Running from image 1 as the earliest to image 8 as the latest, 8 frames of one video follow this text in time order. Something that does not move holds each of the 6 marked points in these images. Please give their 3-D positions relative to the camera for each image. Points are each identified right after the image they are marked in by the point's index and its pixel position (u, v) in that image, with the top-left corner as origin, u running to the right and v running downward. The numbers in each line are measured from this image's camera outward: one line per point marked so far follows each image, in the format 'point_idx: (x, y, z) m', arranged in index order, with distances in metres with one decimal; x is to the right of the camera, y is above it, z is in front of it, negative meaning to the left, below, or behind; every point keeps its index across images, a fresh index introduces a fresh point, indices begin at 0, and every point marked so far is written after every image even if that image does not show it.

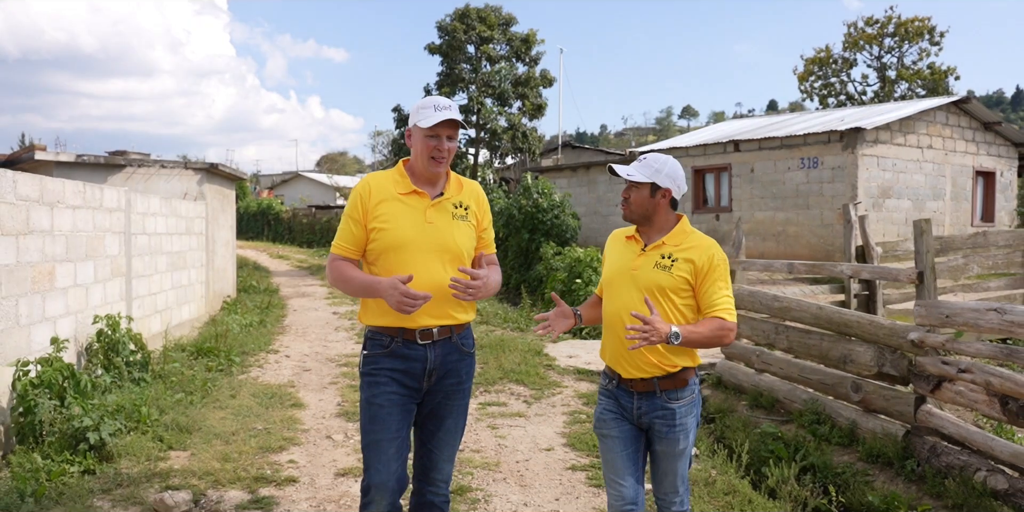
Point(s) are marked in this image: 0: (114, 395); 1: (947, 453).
0: (-3.0, -1.0, +5.7) m
1: (+2.7, -1.2, +4.6) m
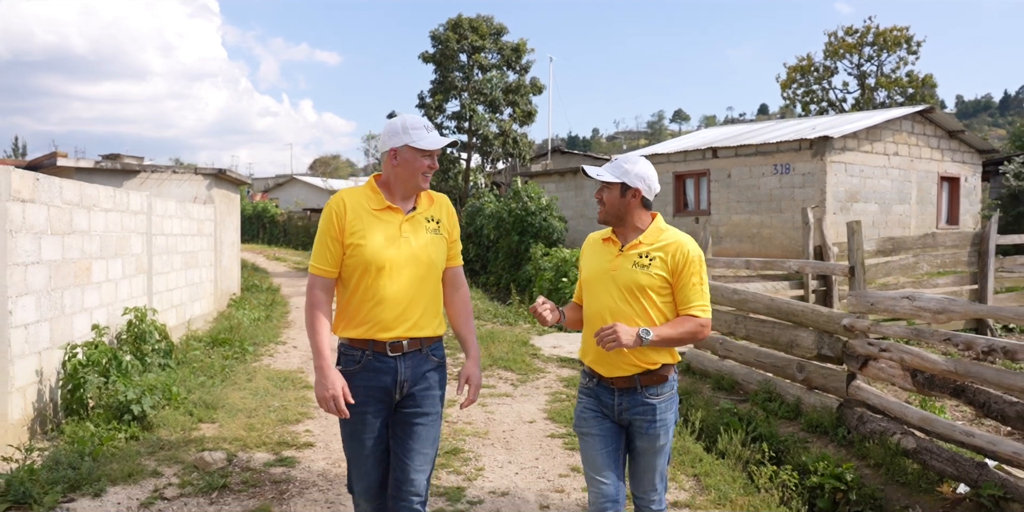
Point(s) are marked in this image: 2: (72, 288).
0: (-3.1, -1.0, +6.4) m
1: (+2.6, -1.2, +5.4) m
2: (-3.7, -0.3, +6.3) m
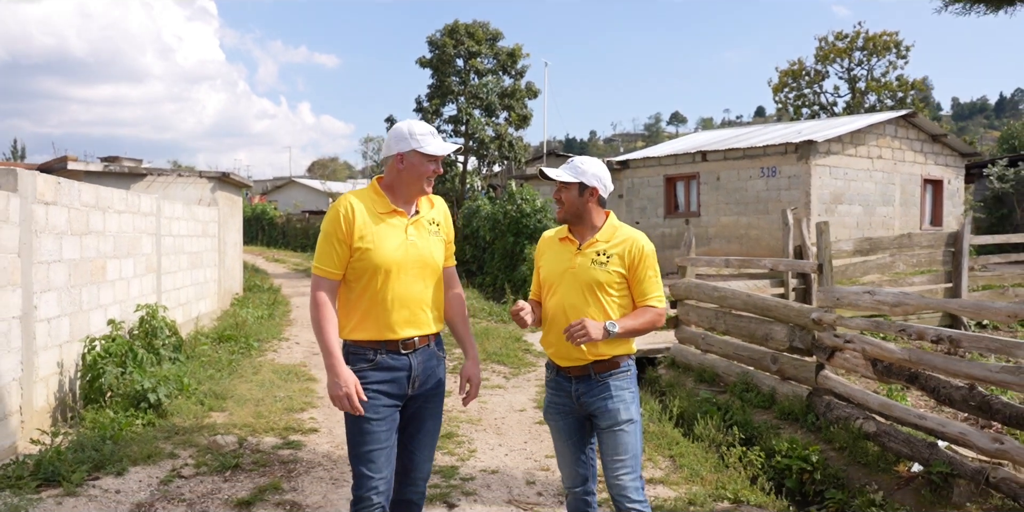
0: (-3.1, -1.0, +6.8) m
1: (+2.5, -1.2, +5.8) m
2: (-3.8, -0.3, +6.7) m
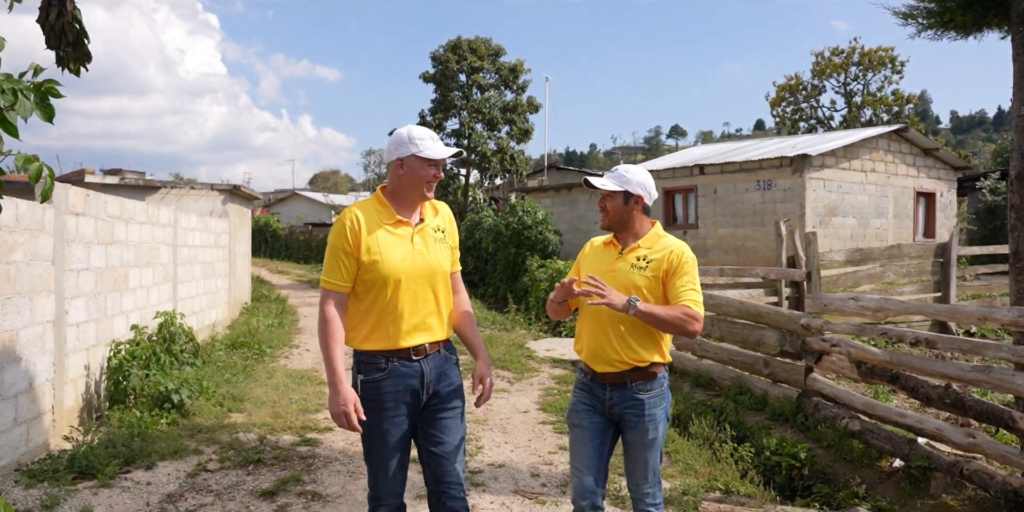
0: (-3.1, -1.1, +7.1) m
1: (+2.6, -1.2, +6.2) m
2: (-3.7, -0.3, +7.0) m
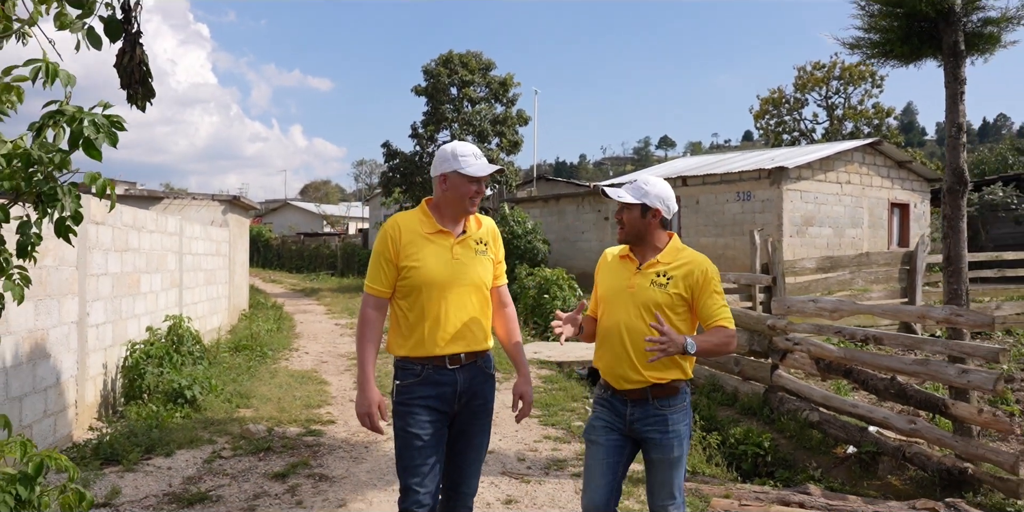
0: (-3.2, -1.2, +7.6) m
1: (+2.5, -1.3, +6.7) m
2: (-3.8, -0.4, +7.5) m
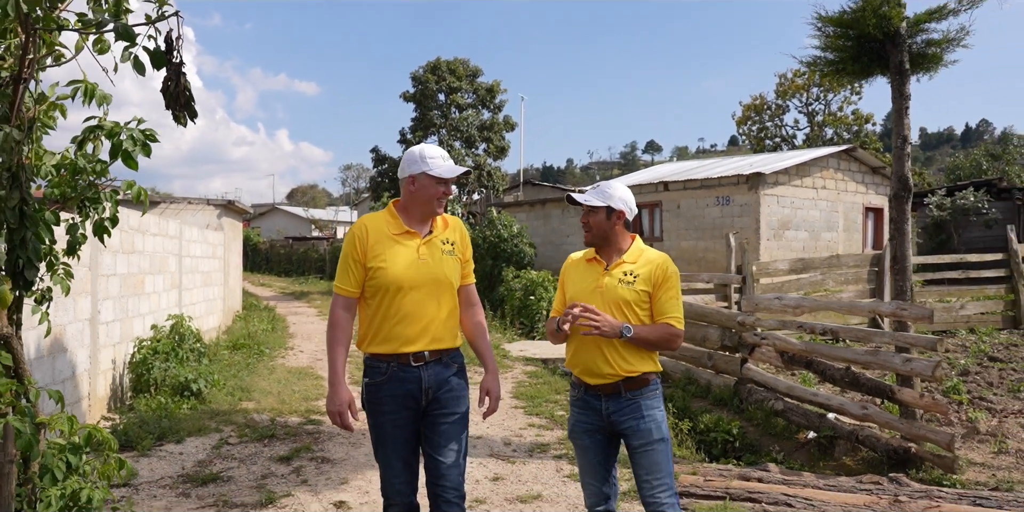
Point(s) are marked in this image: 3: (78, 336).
0: (-3.4, -1.2, +8.0) m
1: (+2.3, -1.3, +7.2) m
2: (-4.0, -0.4, +7.9) m
3: (-3.7, -0.7, +6.4) m
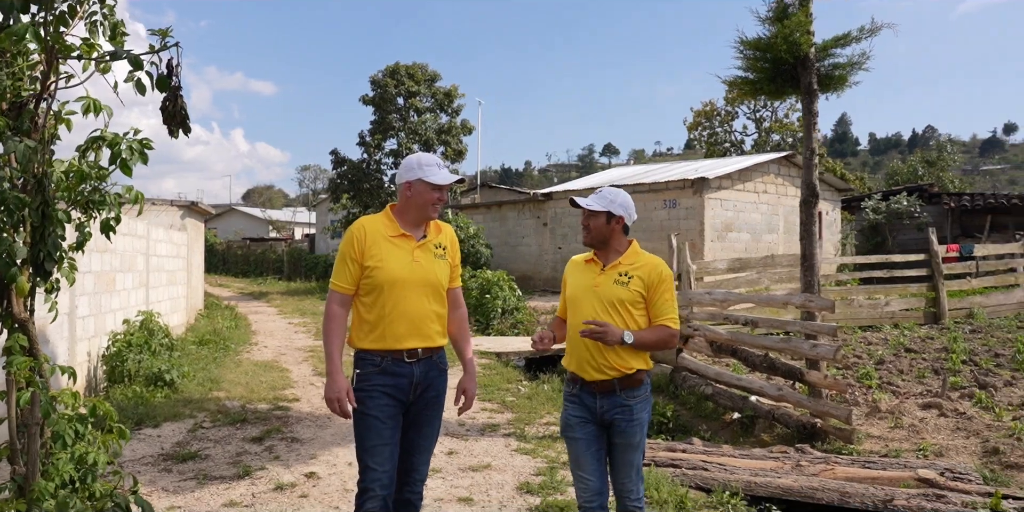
0: (-3.9, -1.2, +8.4) m
1: (+1.9, -1.3, +7.9) m
2: (-4.5, -0.4, +8.3) m
3: (-4.1, -0.7, +6.8) m
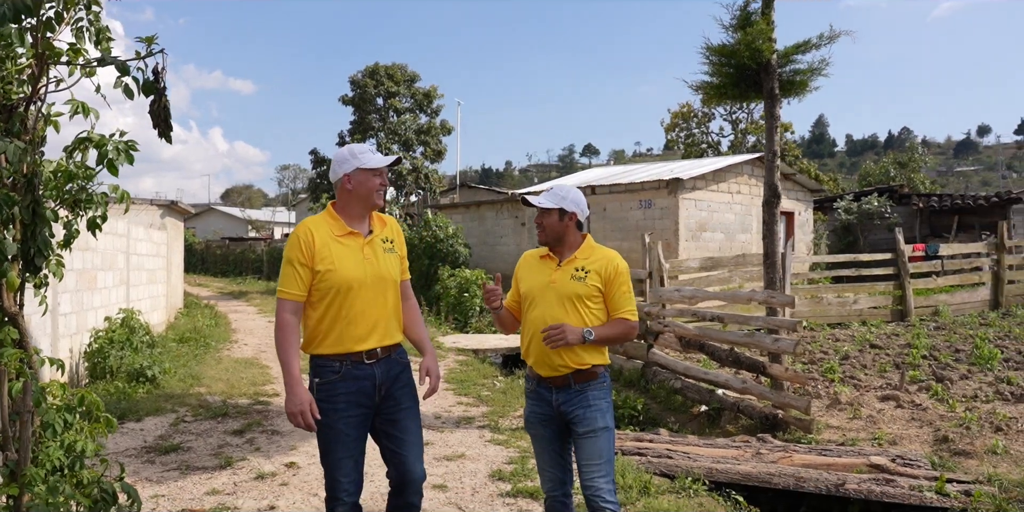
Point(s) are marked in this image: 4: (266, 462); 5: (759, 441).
0: (-4.1, -1.1, +8.5) m
1: (+1.6, -1.3, +8.2) m
2: (-4.7, -0.4, +8.4) m
3: (-4.3, -0.6, +6.9) m
4: (-1.8, -1.5, +5.6) m
5: (+2.0, -1.5, +6.2) m
